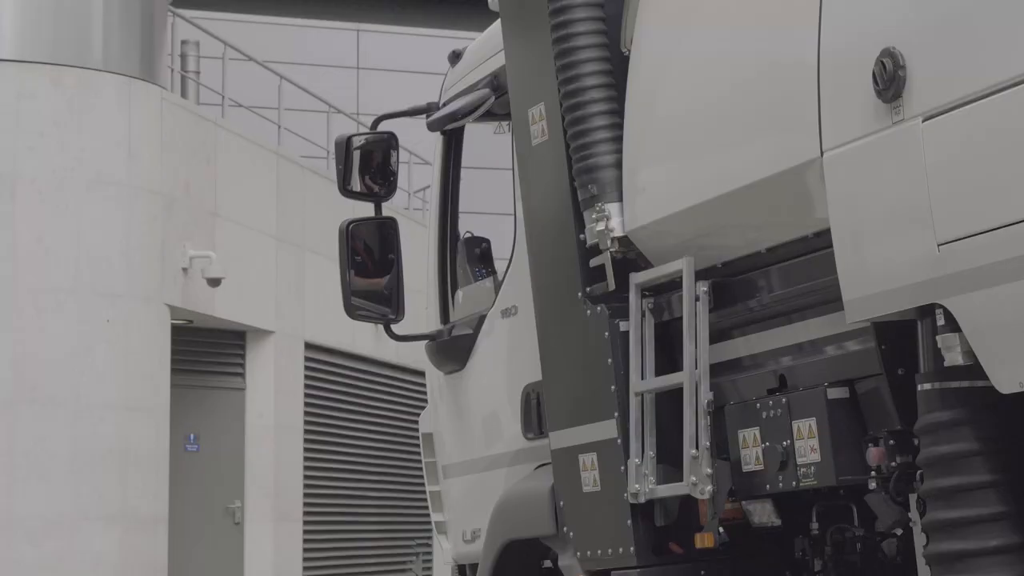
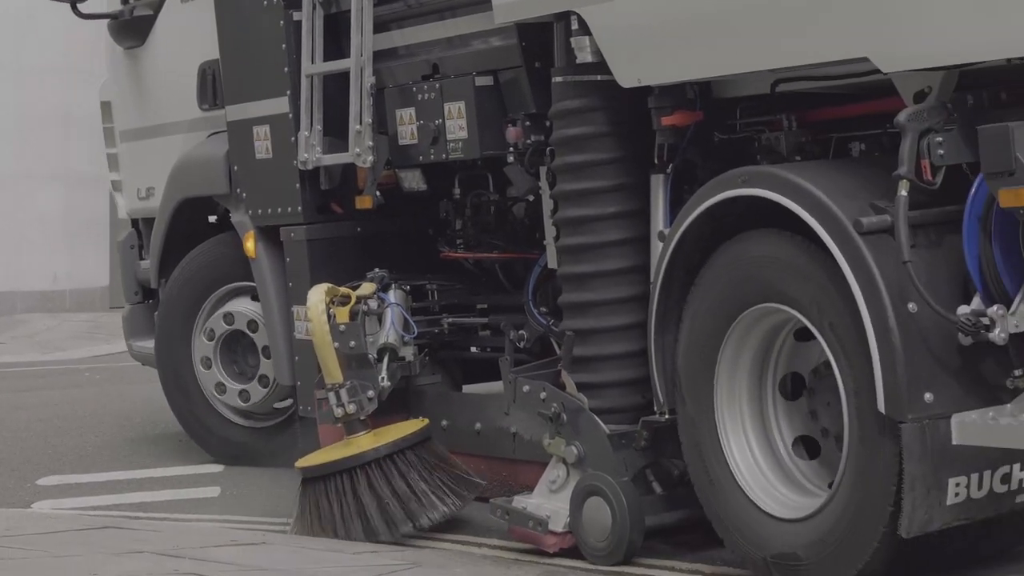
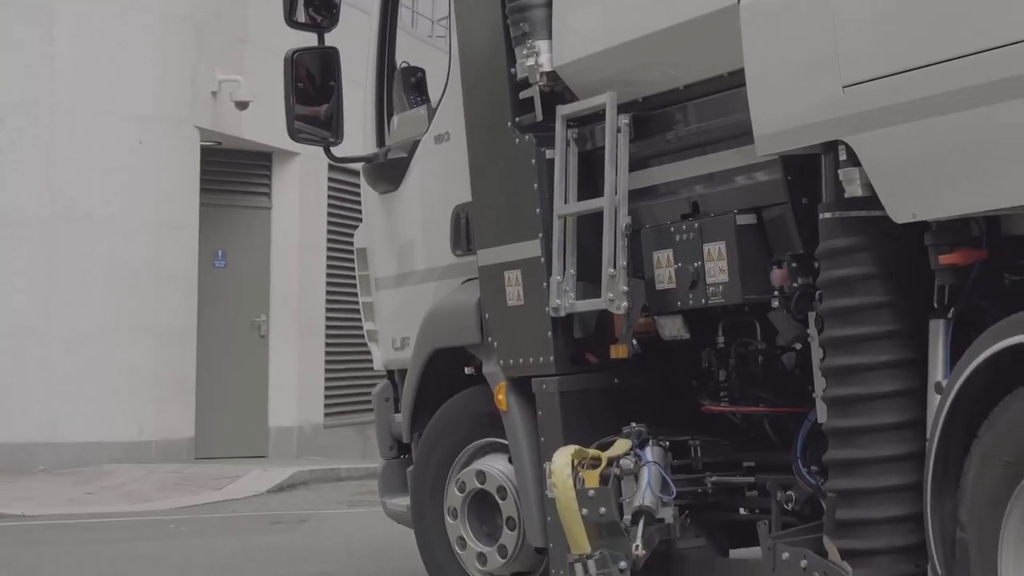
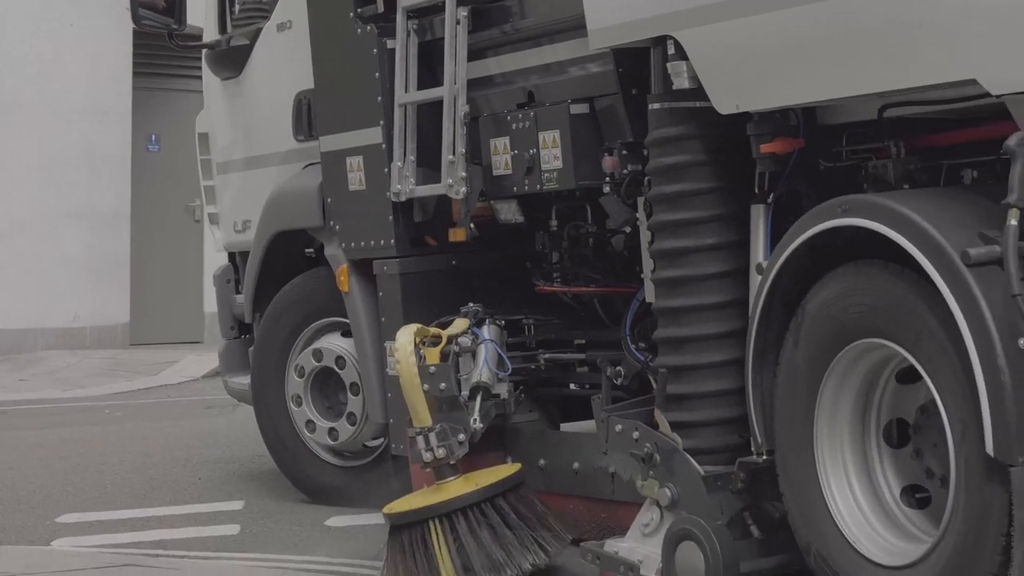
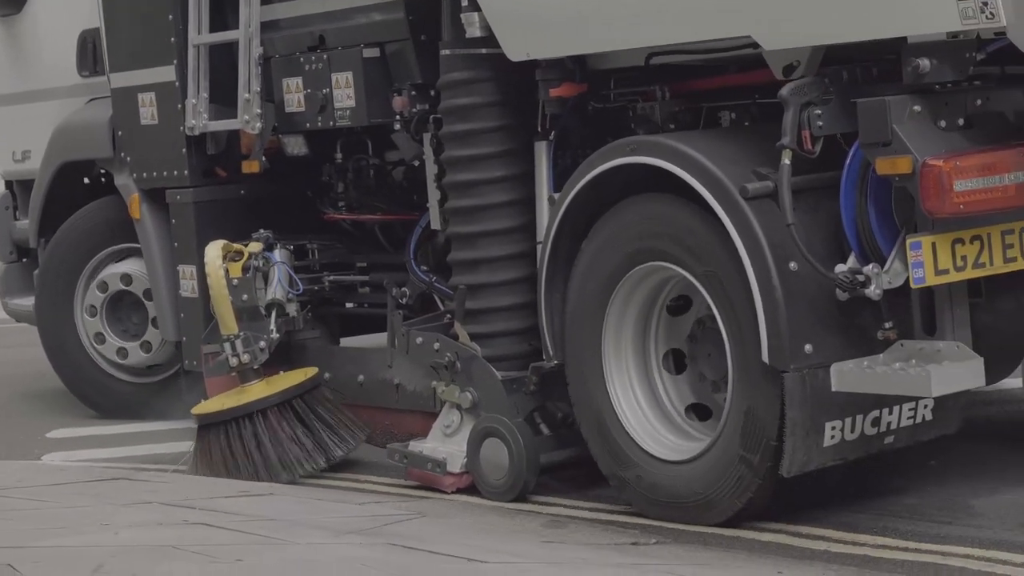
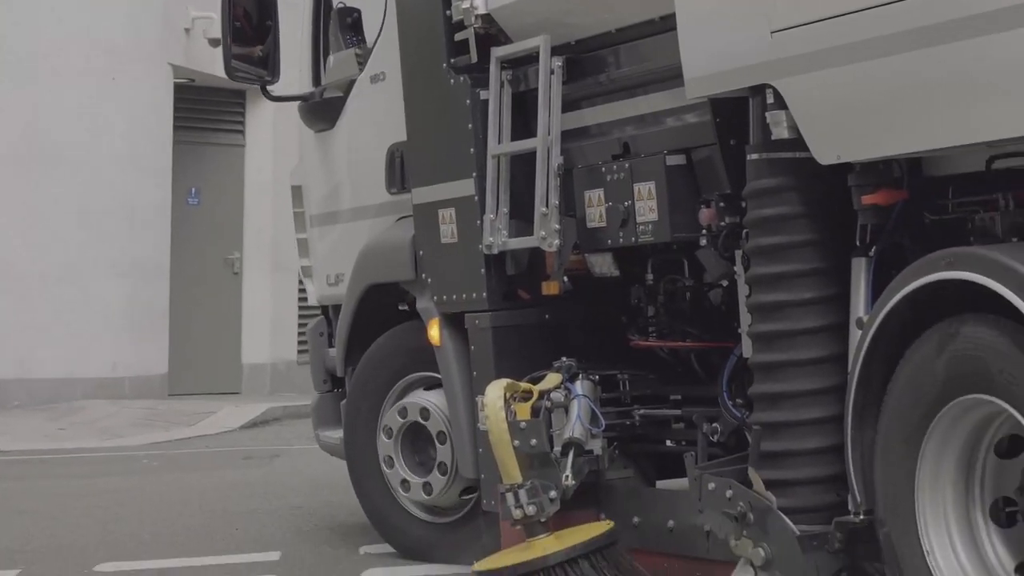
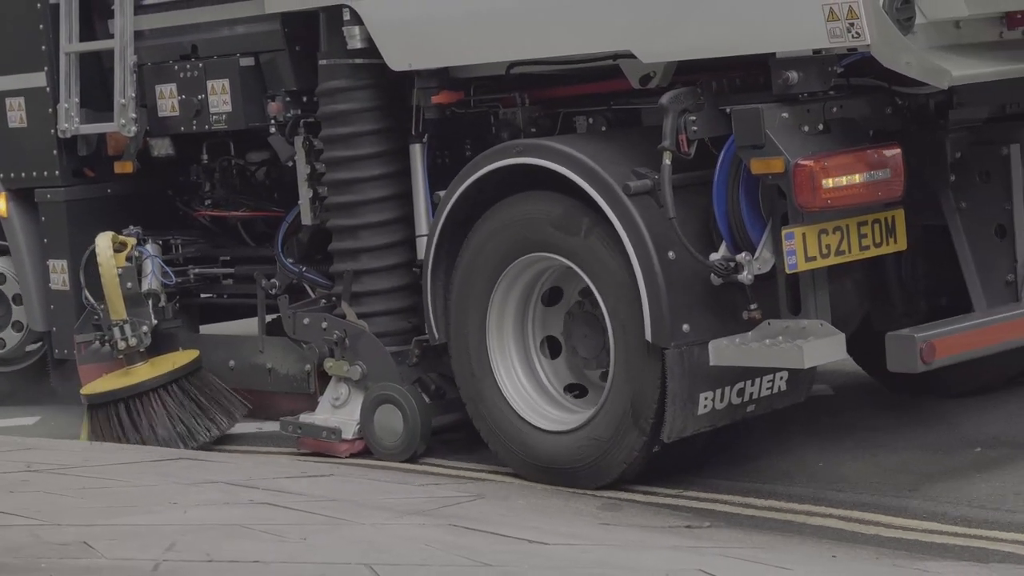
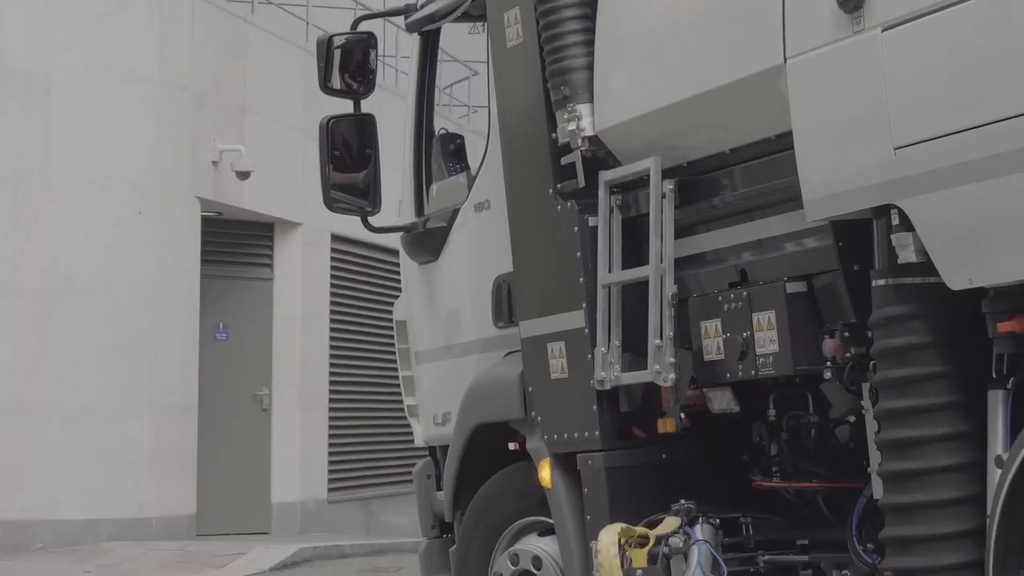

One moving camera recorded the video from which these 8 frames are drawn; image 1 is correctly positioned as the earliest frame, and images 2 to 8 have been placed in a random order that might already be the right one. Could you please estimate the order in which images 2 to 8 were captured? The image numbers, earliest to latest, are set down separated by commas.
8, 3, 6, 4, 2, 5, 7
